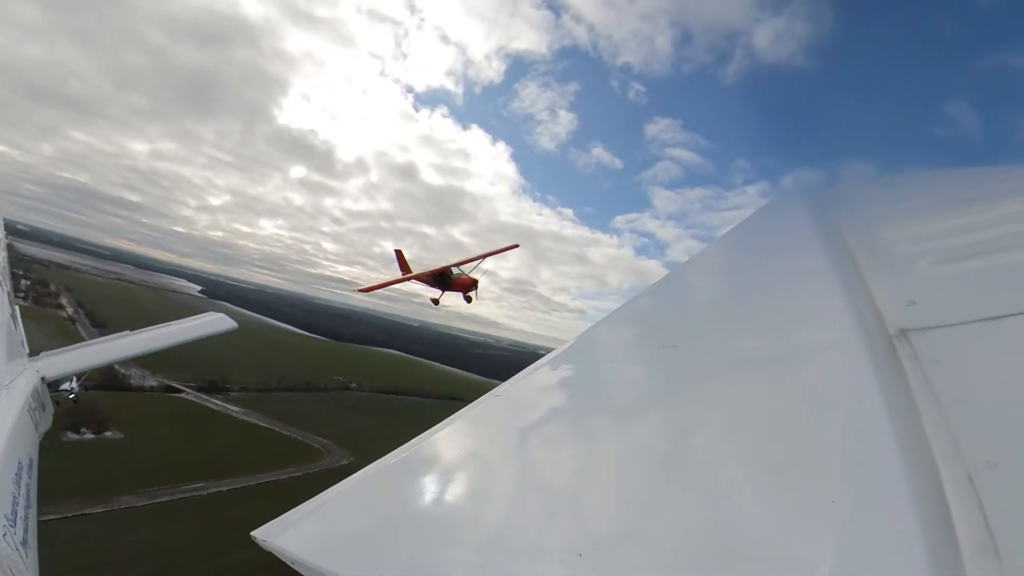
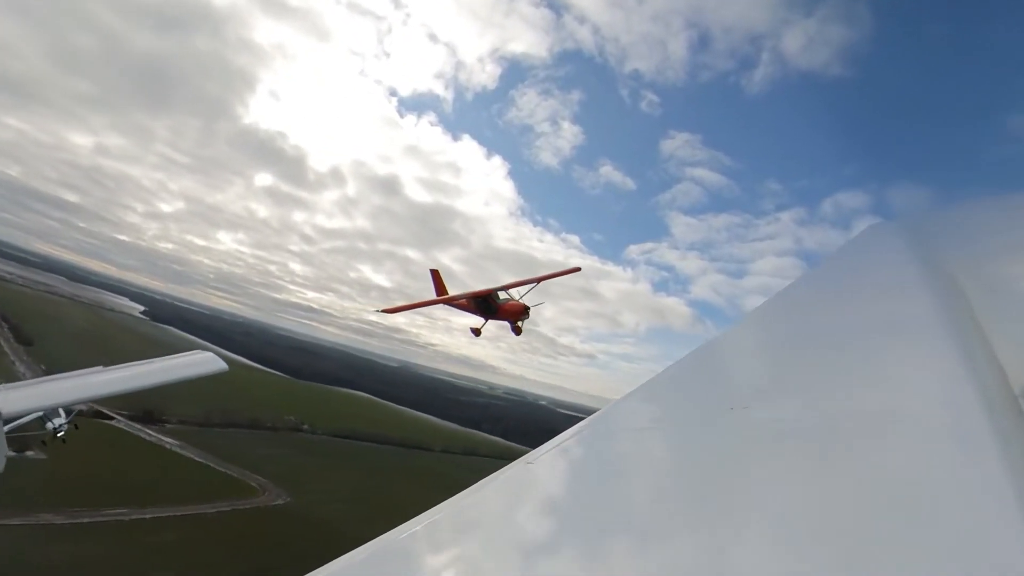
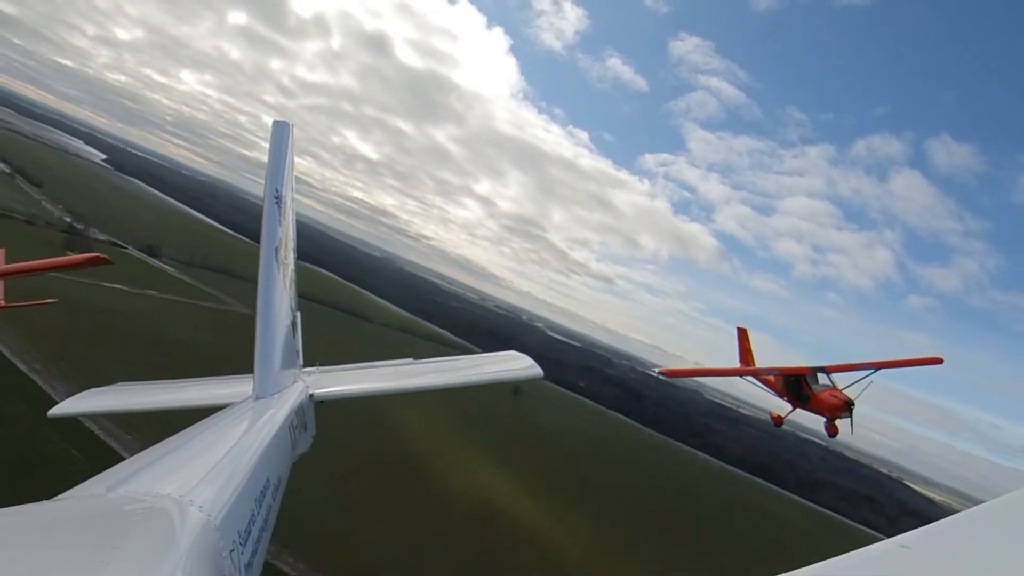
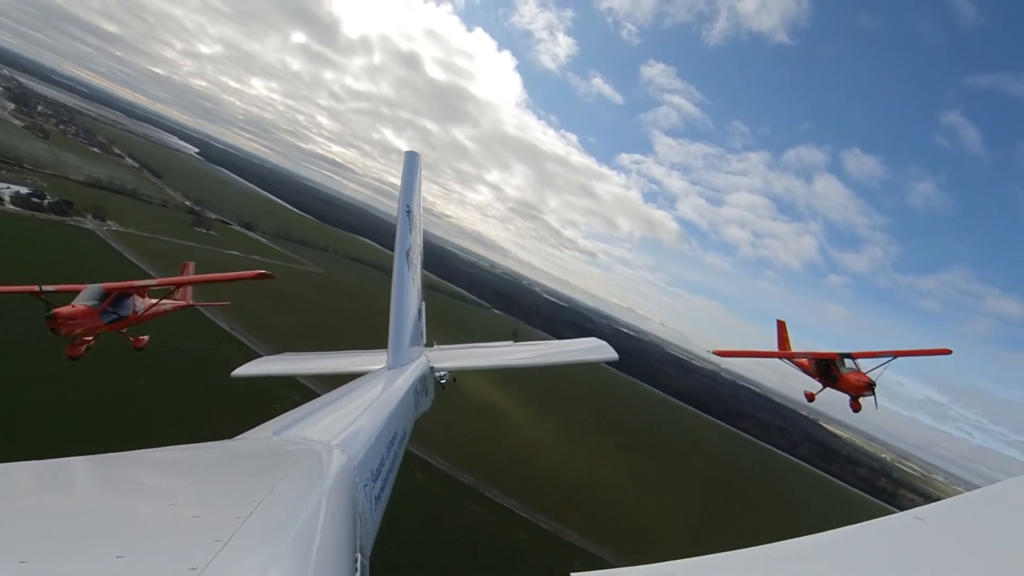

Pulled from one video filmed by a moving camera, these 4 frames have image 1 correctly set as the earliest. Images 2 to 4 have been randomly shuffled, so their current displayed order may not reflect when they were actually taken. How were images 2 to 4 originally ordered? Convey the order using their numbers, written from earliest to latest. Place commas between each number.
2, 3, 4
